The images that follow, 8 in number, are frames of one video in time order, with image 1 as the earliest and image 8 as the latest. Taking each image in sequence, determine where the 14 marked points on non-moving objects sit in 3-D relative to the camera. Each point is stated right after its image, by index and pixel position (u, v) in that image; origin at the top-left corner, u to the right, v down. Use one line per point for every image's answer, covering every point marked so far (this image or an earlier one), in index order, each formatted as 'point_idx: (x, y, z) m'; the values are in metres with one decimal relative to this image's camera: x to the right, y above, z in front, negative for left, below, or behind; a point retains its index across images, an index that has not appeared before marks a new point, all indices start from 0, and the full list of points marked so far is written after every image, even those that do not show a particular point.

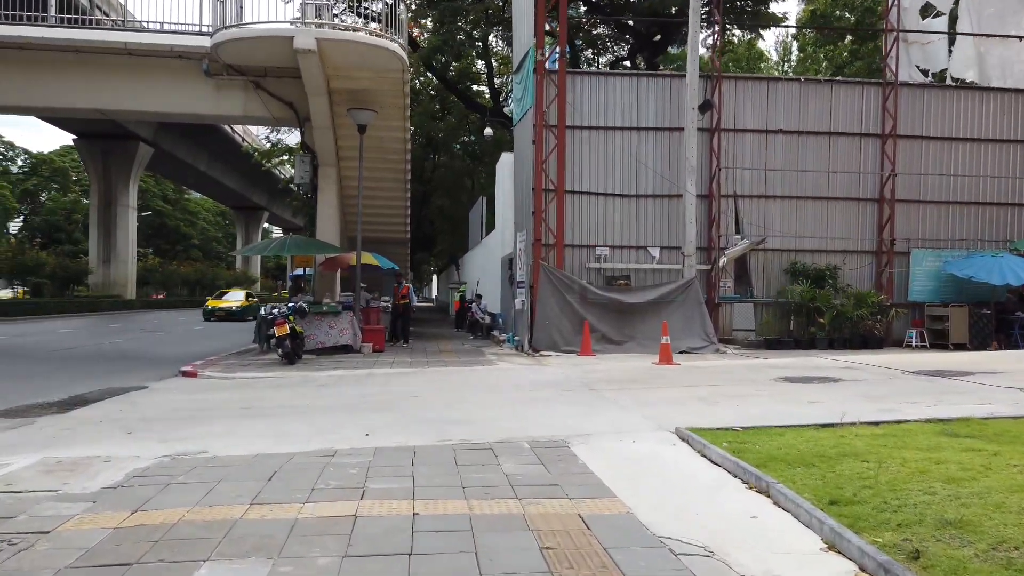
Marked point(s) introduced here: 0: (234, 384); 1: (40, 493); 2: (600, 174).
0: (-4.4, -1.5, +12.1) m
1: (-3.2, -1.4, +5.1) m
2: (+2.1, +2.8, +18.4) m
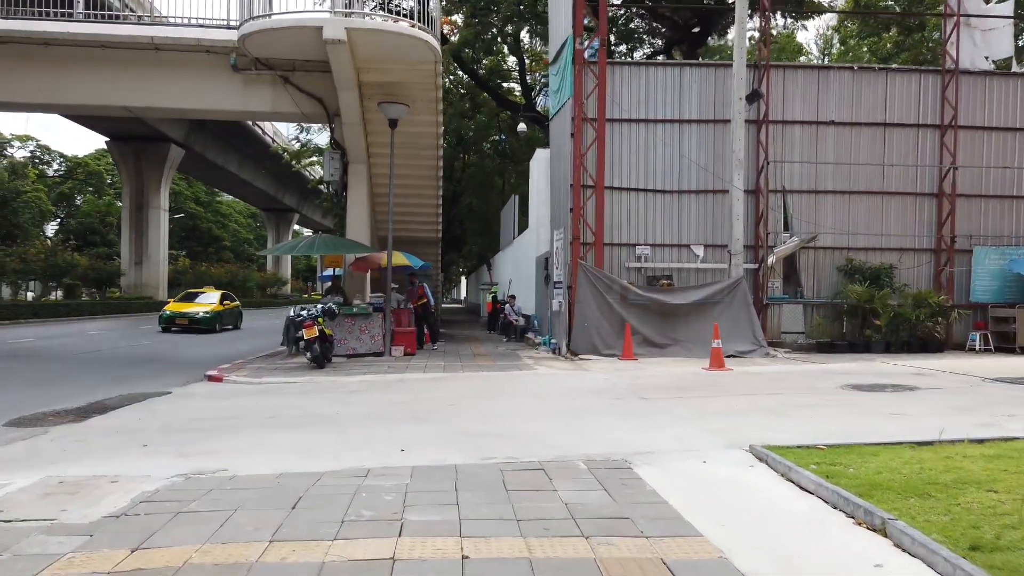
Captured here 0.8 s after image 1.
0: (-3.8, -1.6, +11.5) m
1: (-2.9, -1.4, +4.5) m
2: (+3.0, +2.8, +17.5) m
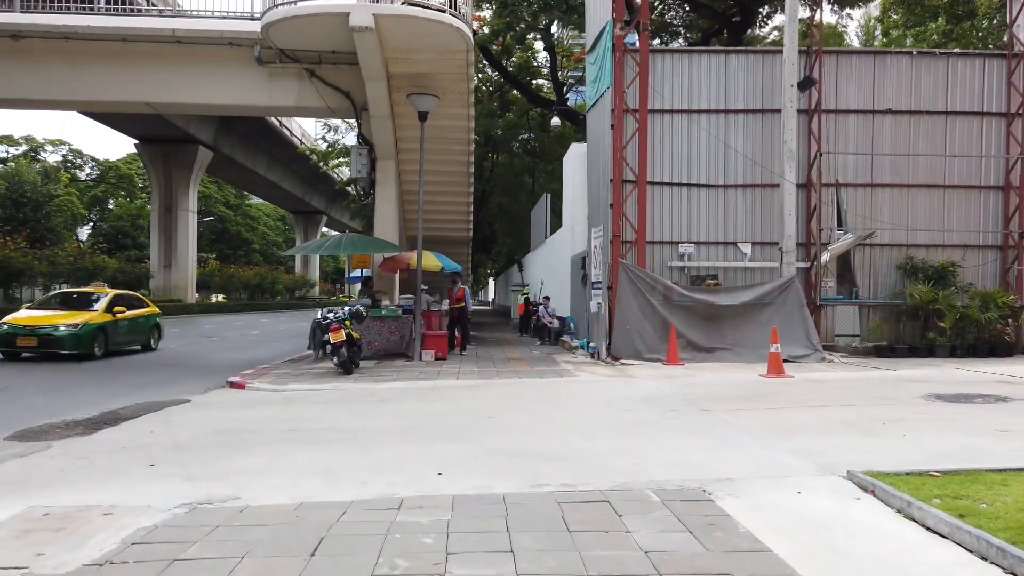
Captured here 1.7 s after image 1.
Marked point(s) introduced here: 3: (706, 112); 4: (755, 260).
0: (-3.2, -1.6, +10.7) m
1: (-2.5, -1.4, +3.7) m
2: (+3.8, +2.7, +16.6) m
3: (+4.2, +3.9, +16.6) m
4: (+5.3, +0.6, +16.6) m
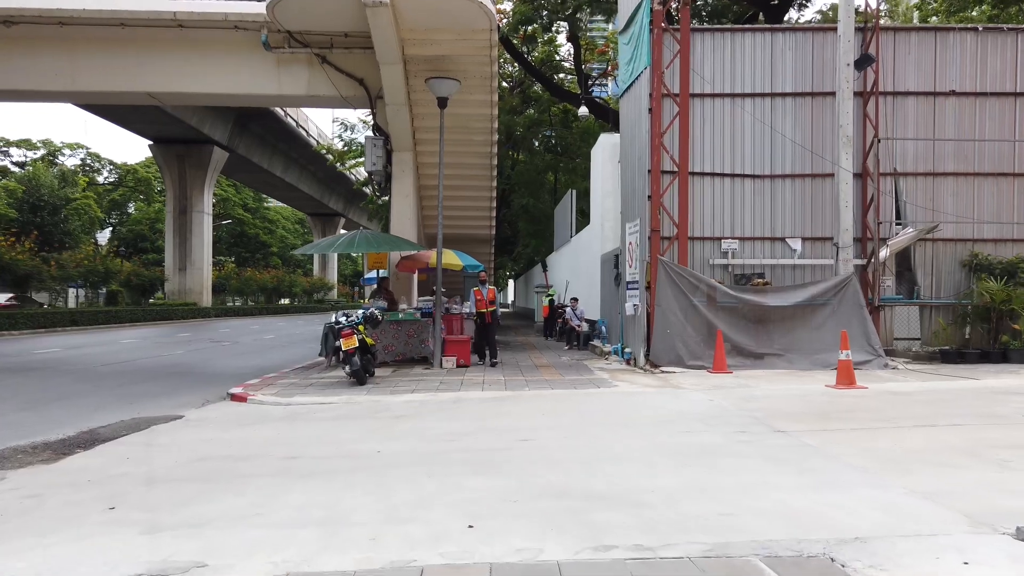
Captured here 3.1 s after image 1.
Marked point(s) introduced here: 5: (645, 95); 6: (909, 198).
0: (-2.8, -1.6, +9.5) m
1: (-2.3, -1.4, +2.5) m
2: (+4.3, +2.8, +15.2) m
3: (+4.8, +3.9, +15.2) m
4: (+5.9, +0.6, +15.1) m
5: (+2.5, +3.6, +14.1) m
6: (+8.1, +1.8, +15.4) m
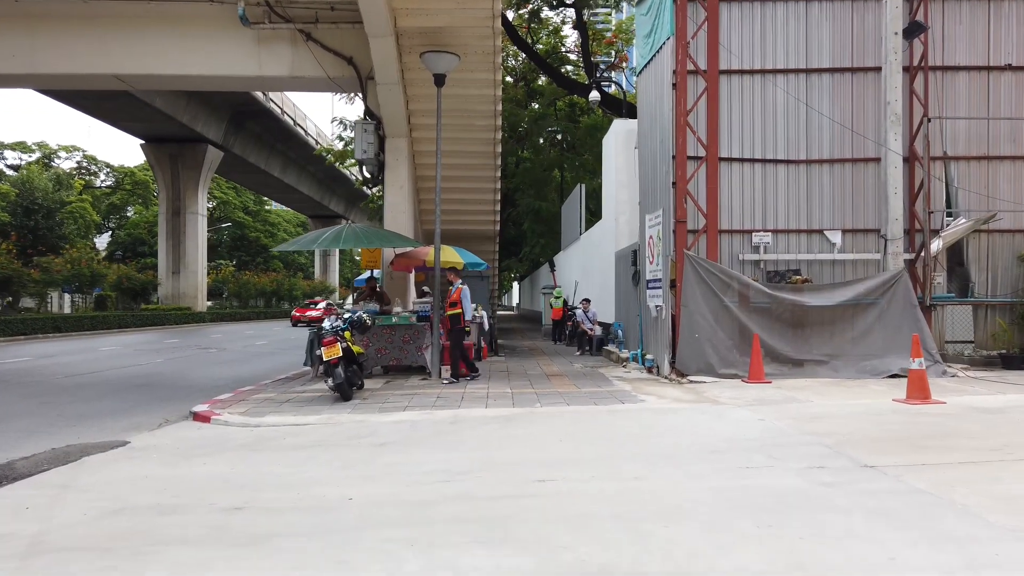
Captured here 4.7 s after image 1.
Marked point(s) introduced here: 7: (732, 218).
0: (-2.7, -1.6, +7.9) m
1: (-2.2, -1.4, +0.9) m
2: (+4.4, +2.8, +13.6) m
3: (+4.9, +3.9, +13.6) m
4: (+6.0, +0.7, +13.5) m
5: (+2.6, +3.6, +12.5) m
6: (+8.2, +1.9, +13.8) m
7: (+4.0, +1.3, +13.5) m
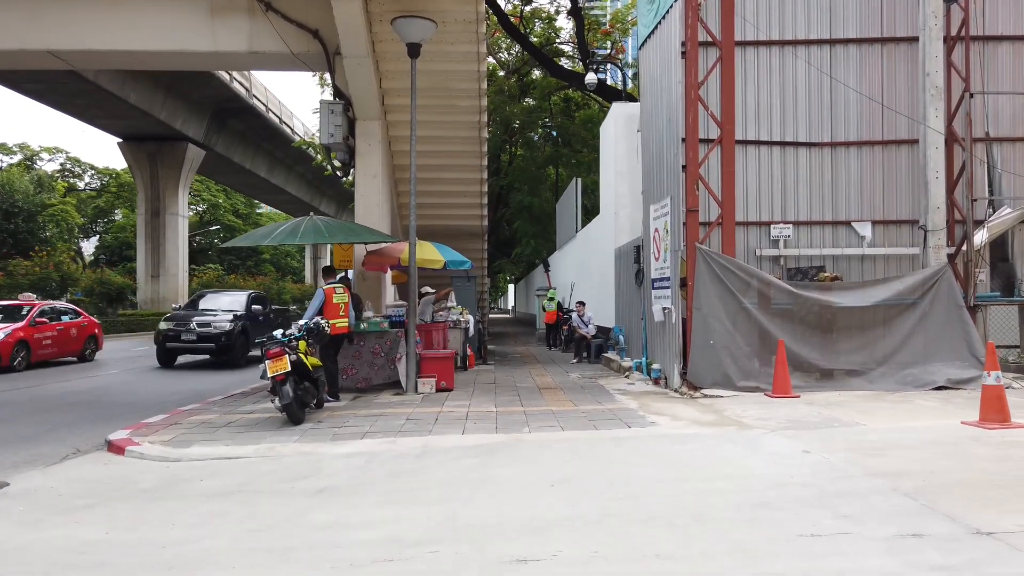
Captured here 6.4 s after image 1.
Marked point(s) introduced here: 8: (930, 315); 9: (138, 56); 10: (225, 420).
0: (-2.9, -1.6, +6.3) m
1: (-2.3, -1.3, -0.8) m
2: (+4.2, +2.8, +12.0) m
3: (+4.7, +3.9, +12.0) m
4: (+5.8, +0.7, +11.9) m
5: (+2.4, +3.7, +10.9) m
6: (+8.0, +1.9, +12.2) m
7: (+3.8, +1.3, +11.9) m
8: (+6.0, -0.4, +10.8) m
9: (-6.4, +4.0, +12.8) m
10: (-3.4, -1.5, +8.8) m
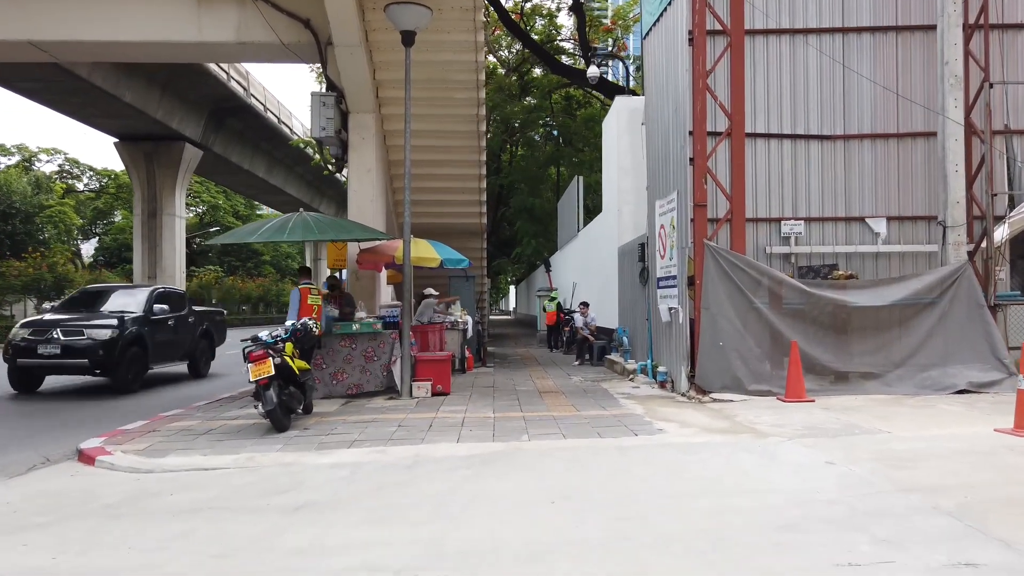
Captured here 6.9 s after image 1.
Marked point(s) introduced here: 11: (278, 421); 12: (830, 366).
0: (-2.9, -1.6, +5.8) m
1: (-2.4, -1.3, -1.2) m
2: (+4.2, +2.8, +11.5) m
3: (+4.6, +3.9, +11.5) m
4: (+5.8, +0.7, +11.4) m
5: (+2.3, +3.7, +10.4) m
6: (+8.0, +1.9, +11.7) m
7: (+3.7, +1.3, +11.4) m
8: (+6.0, -0.4, +10.2) m
9: (-6.4, +4.0, +12.4) m
10: (-3.4, -1.5, +8.3) m
11: (-2.4, -1.4, +7.8) m
12: (+4.3, -1.0, +10.0) m
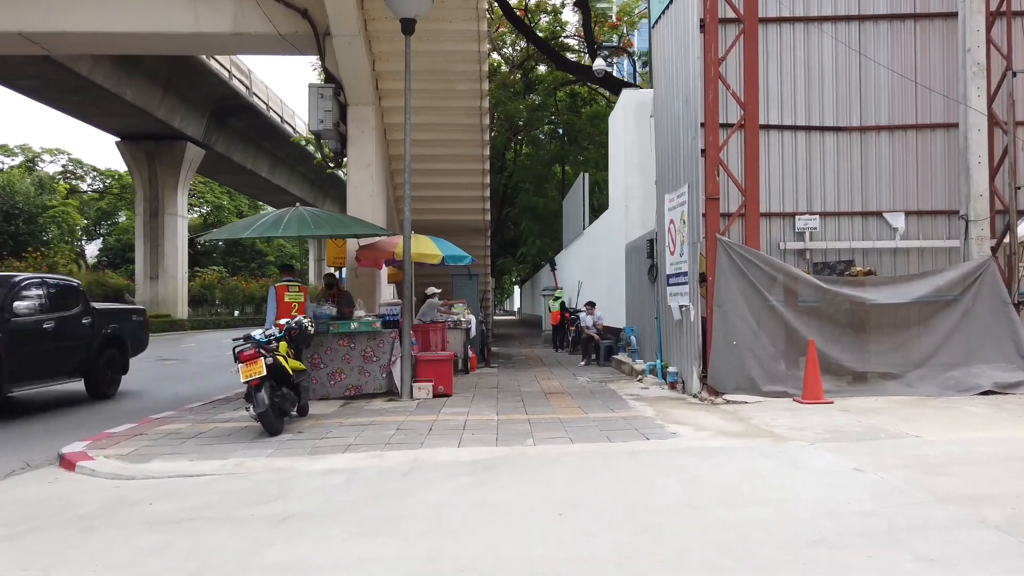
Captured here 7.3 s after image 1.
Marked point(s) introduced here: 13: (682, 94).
0: (-2.9, -1.5, +5.4) m
1: (-2.4, -1.2, -1.6) m
2: (+4.2, +2.9, +11.1) m
3: (+4.7, +4.0, +11.1) m
4: (+5.8, +0.8, +11.0) m
5: (+2.4, +3.7, +10.0) m
6: (+8.1, +2.0, +11.2) m
7: (+3.8, +1.3, +11.0) m
8: (+6.0, -0.3, +9.8) m
9: (-6.3, +4.0, +12.0) m
10: (-3.3, -1.5, +7.9) m
11: (-2.4, -1.3, +7.4) m
12: (+4.3, -1.0, +9.6) m
13: (+2.4, +2.7, +10.6) m
